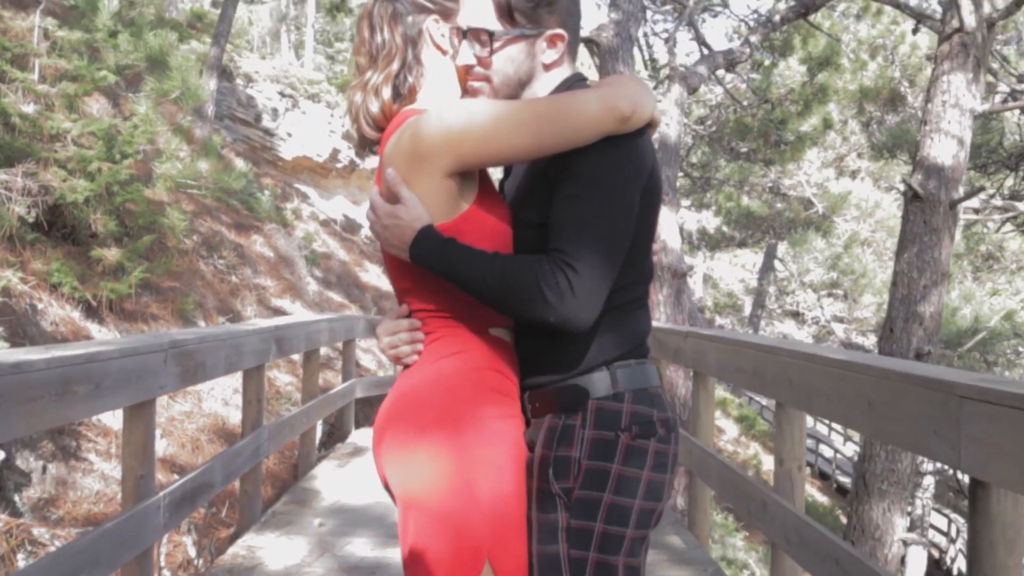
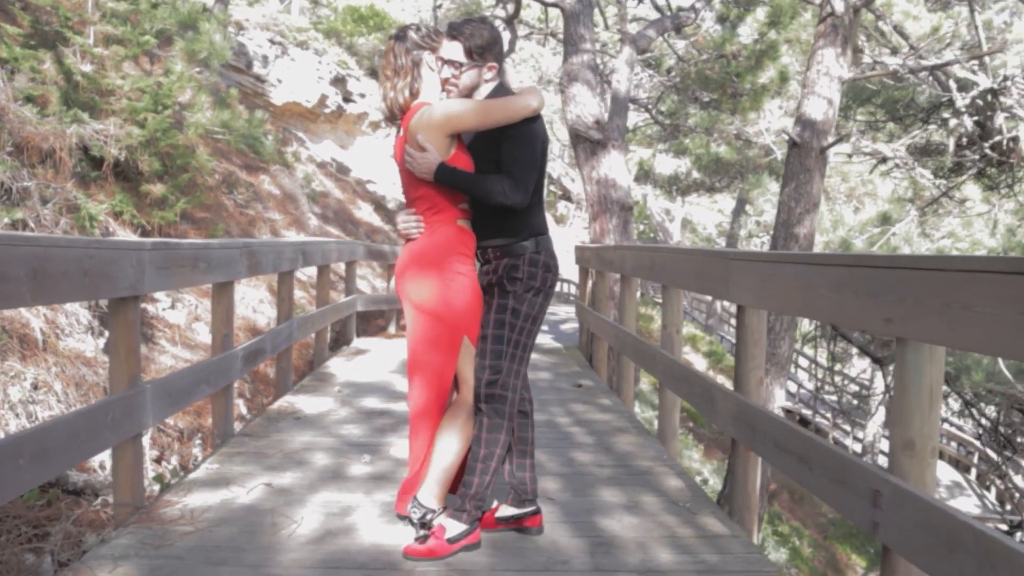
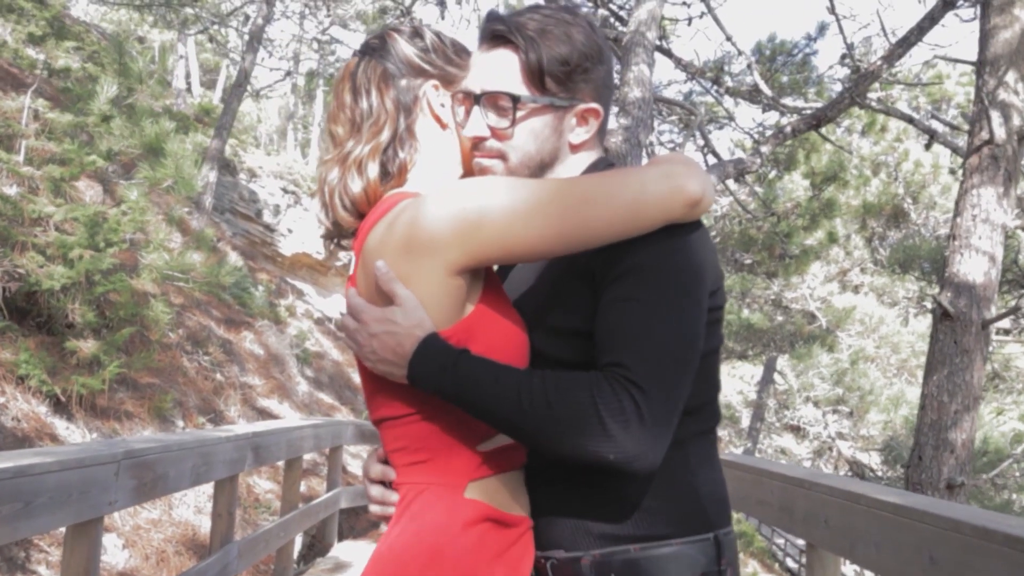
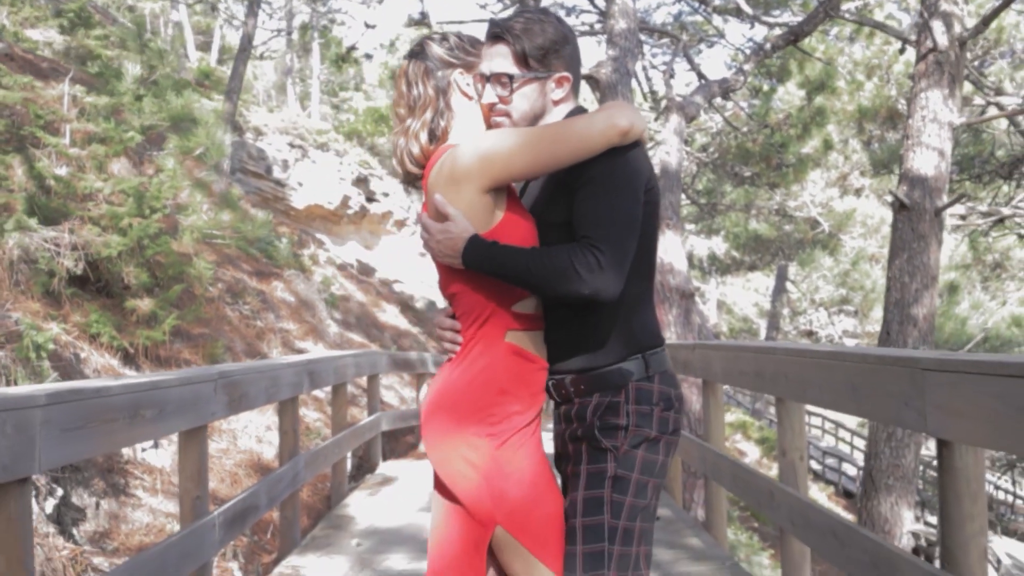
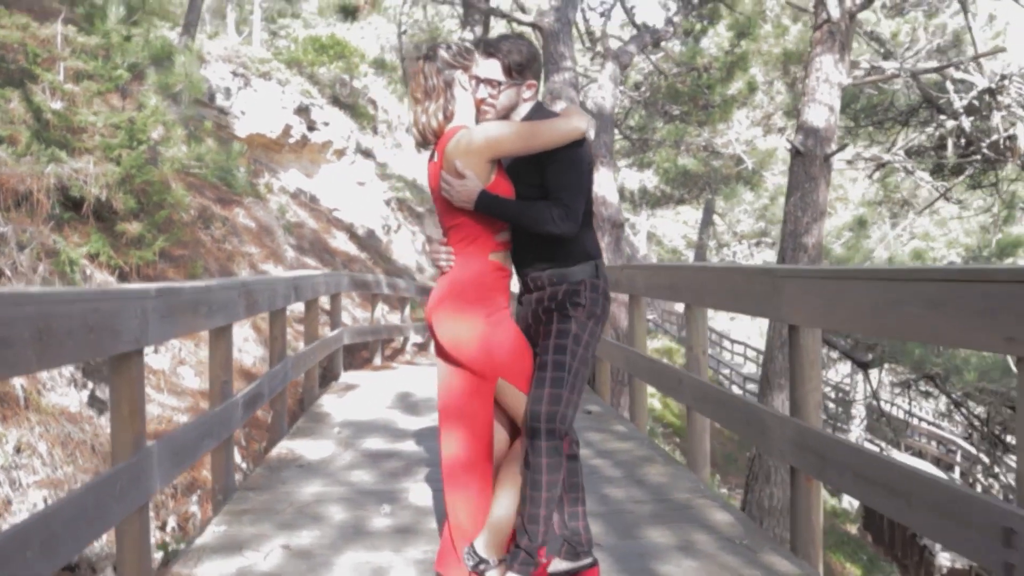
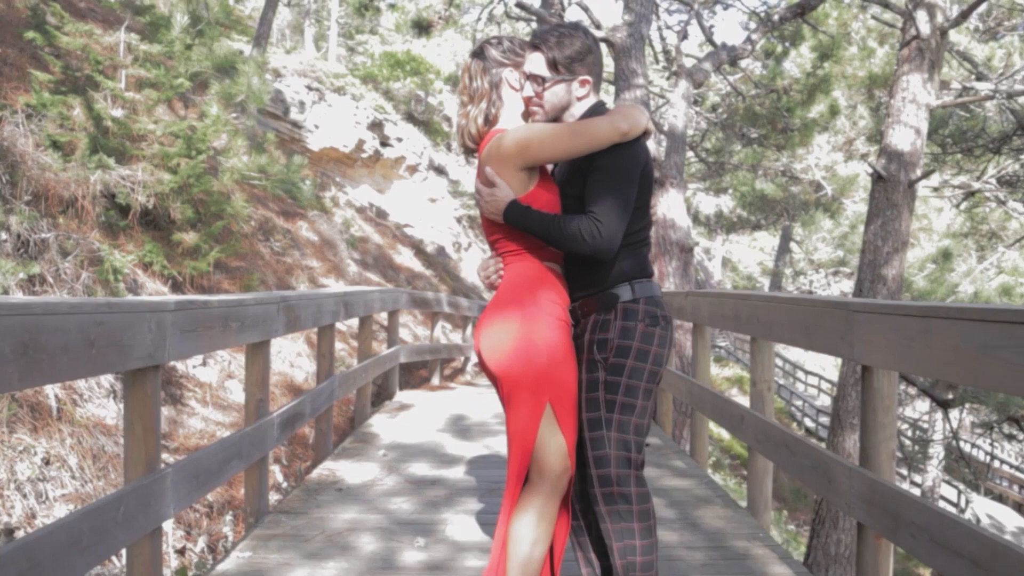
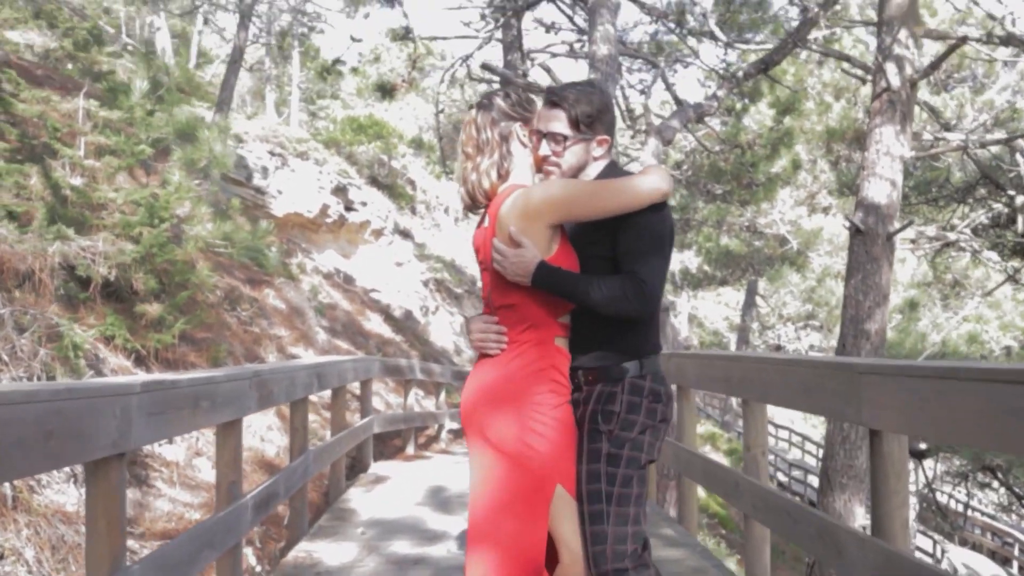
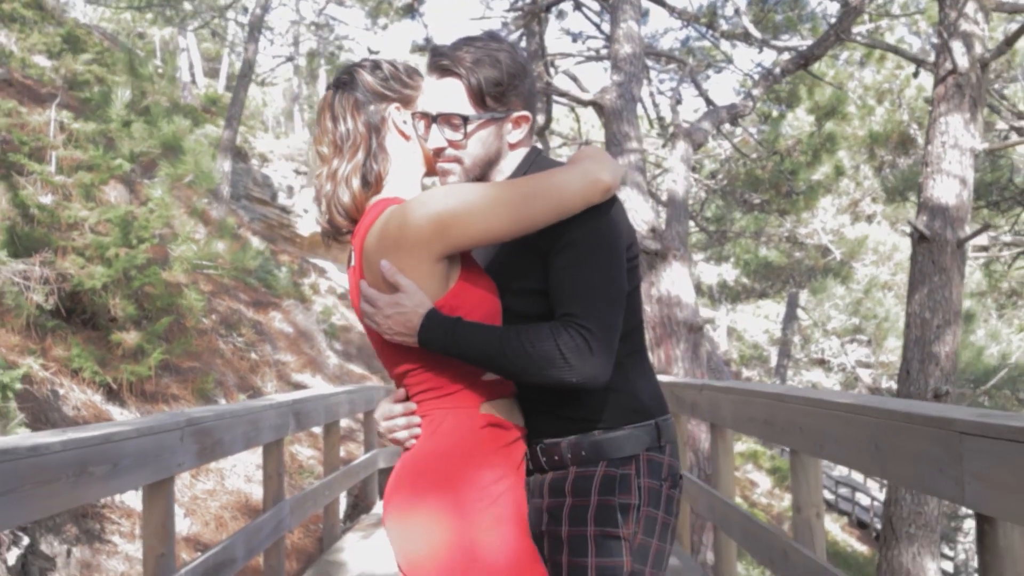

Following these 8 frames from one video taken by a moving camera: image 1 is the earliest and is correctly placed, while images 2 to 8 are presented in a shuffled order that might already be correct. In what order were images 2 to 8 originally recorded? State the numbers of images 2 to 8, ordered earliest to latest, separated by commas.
3, 8, 4, 6, 2, 5, 7
